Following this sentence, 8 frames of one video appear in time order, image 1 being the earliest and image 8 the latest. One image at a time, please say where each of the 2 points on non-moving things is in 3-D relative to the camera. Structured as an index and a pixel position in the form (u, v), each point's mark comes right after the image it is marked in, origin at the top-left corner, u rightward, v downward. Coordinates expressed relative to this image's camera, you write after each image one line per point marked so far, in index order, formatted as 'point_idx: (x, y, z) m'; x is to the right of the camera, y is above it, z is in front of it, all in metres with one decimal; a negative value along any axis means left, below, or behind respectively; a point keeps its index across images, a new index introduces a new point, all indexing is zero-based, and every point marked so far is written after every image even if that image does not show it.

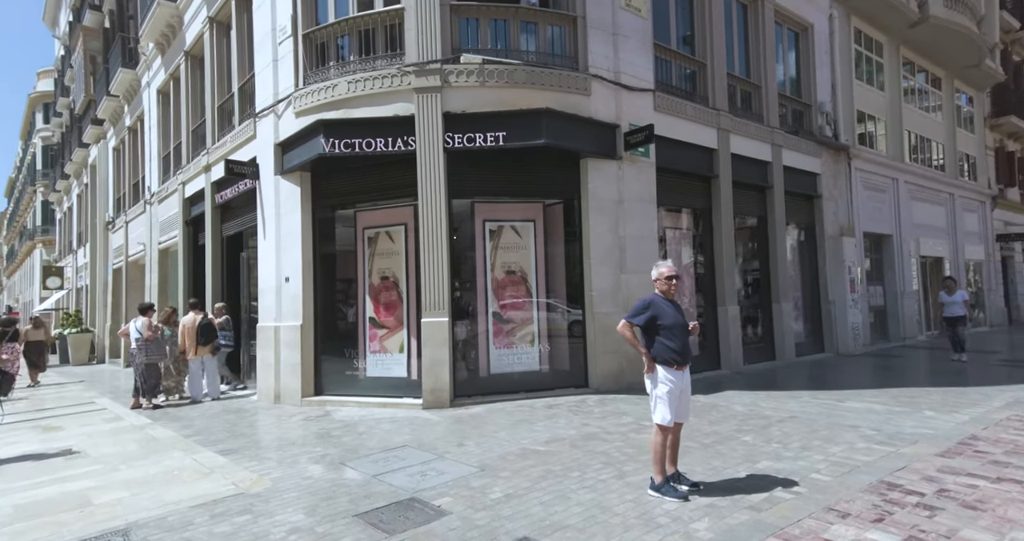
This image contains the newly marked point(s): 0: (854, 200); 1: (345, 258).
0: (+8.2, +1.7, +14.4) m
1: (-2.7, +0.2, +9.8) m
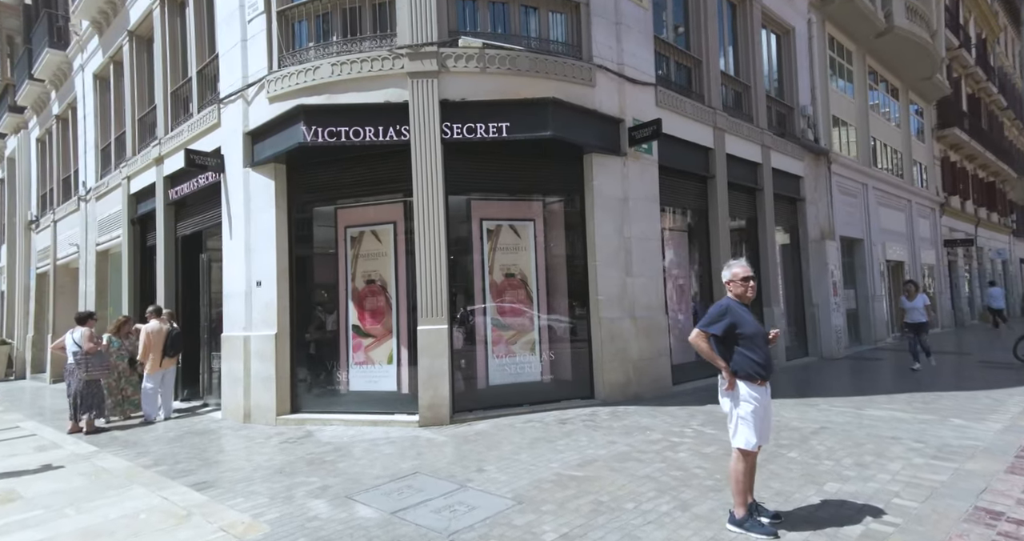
0: (+7.7, +1.6, +14.4) m
1: (-2.7, +0.2, +8.9) m
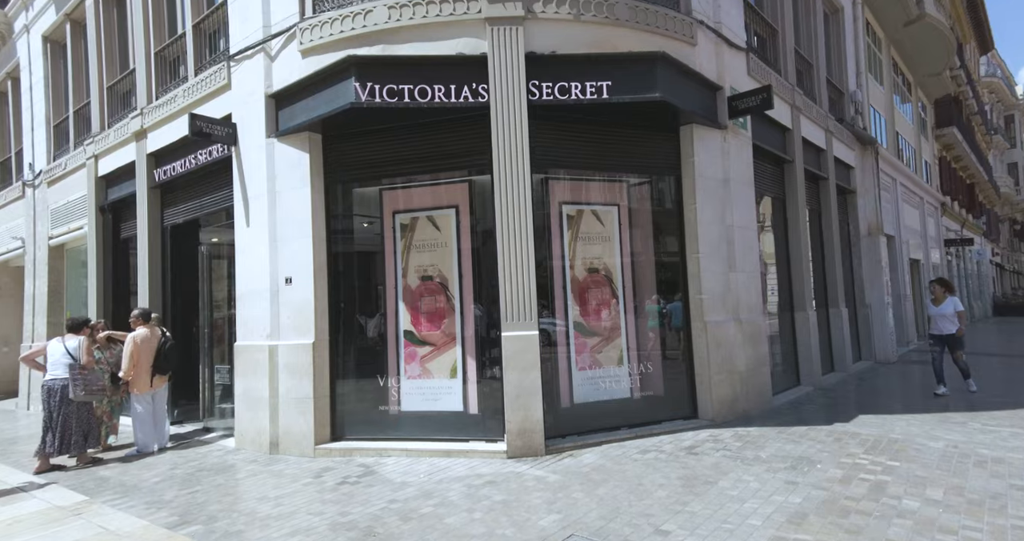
0: (+8.3, +1.6, +13.5) m
1: (-1.7, +0.2, +7.3) m
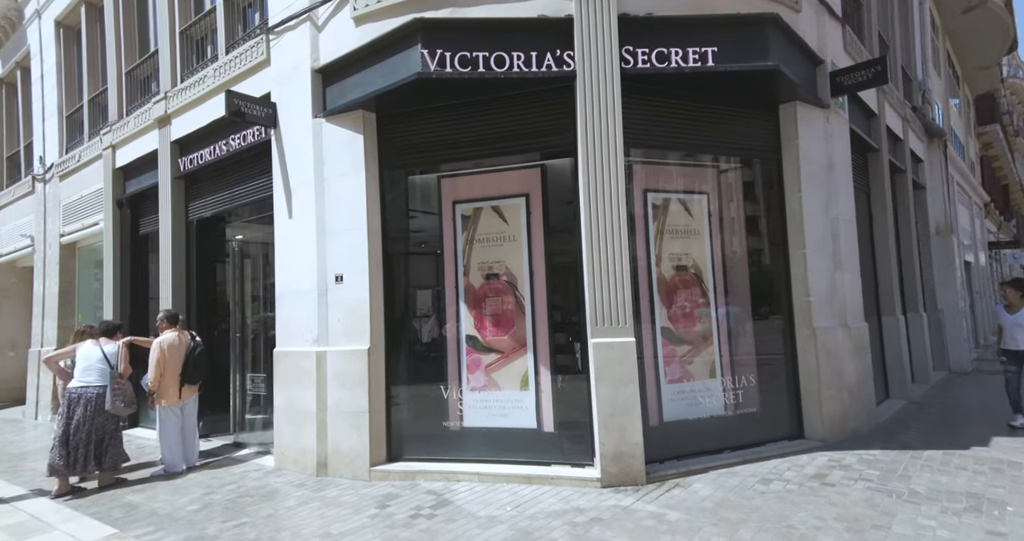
0: (+9.2, +1.6, +12.6) m
1: (-0.9, +0.3, +6.5) m
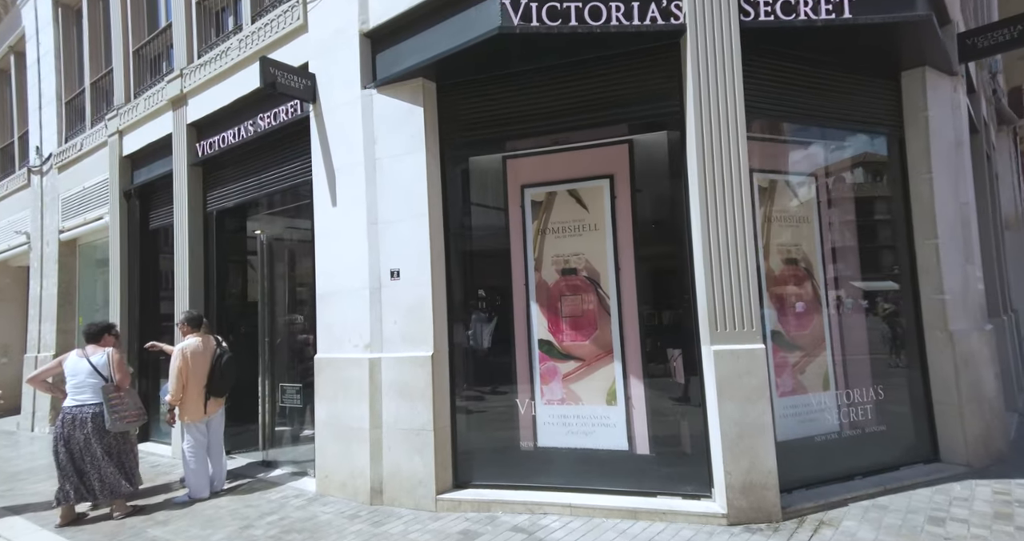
0: (+9.9, +1.7, +11.8) m
1: (-0.2, +0.3, +5.6) m
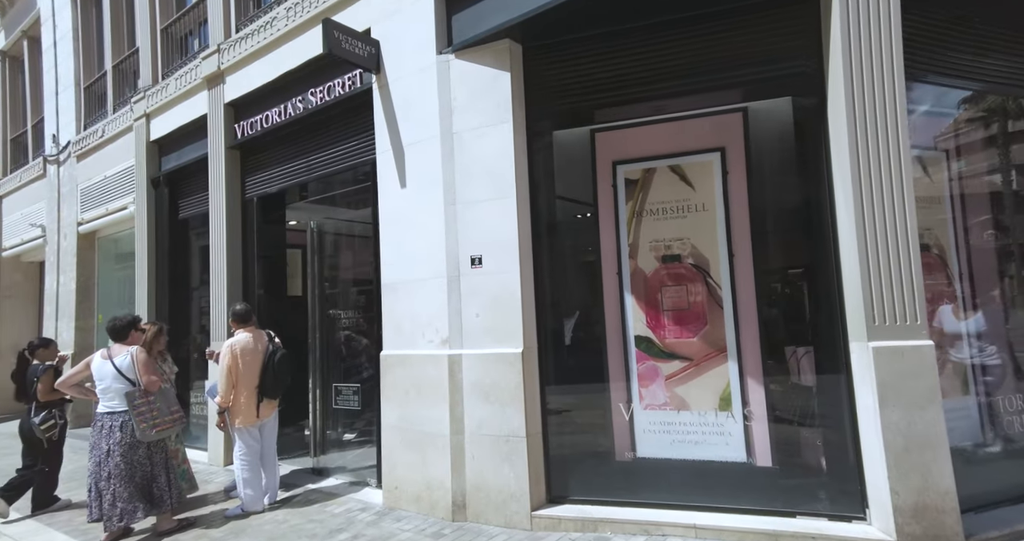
0: (+10.7, +1.8, +11.2) m
1: (+0.6, +0.4, +5.0) m
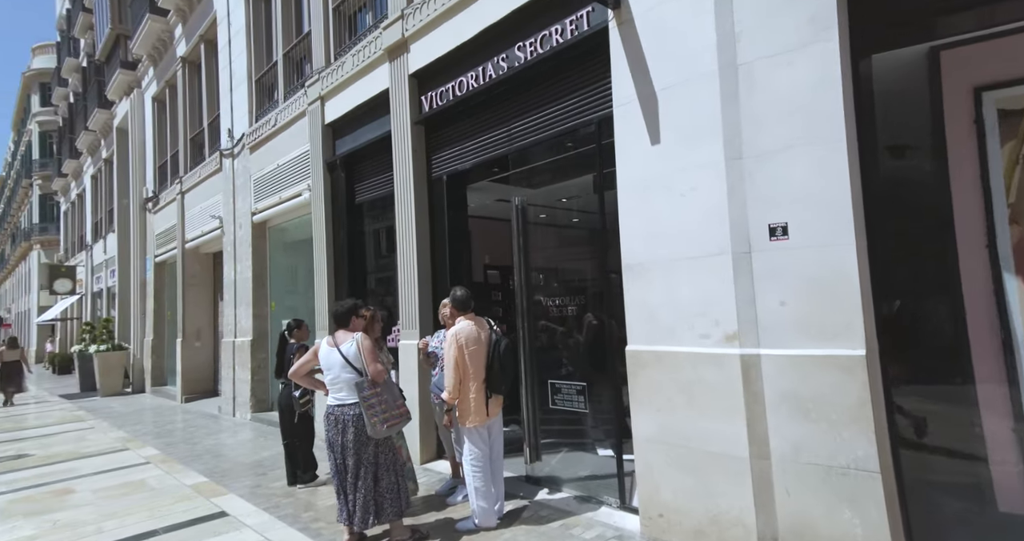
0: (+13.6, +2.1, +7.7) m
1: (+2.5, +0.6, +3.7) m
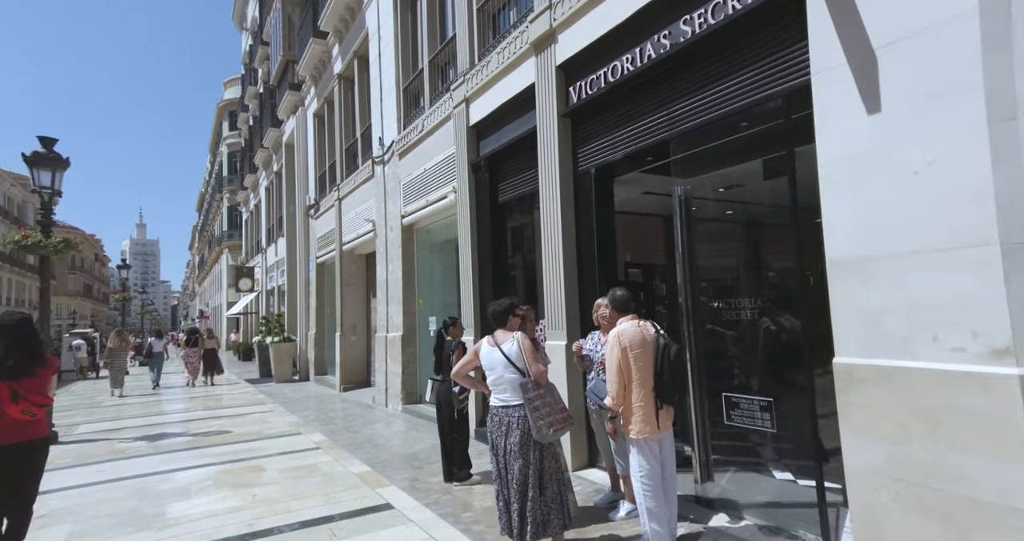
0: (+15.1, +2.3, +4.1) m
1: (+3.5, +0.6, +2.5) m
